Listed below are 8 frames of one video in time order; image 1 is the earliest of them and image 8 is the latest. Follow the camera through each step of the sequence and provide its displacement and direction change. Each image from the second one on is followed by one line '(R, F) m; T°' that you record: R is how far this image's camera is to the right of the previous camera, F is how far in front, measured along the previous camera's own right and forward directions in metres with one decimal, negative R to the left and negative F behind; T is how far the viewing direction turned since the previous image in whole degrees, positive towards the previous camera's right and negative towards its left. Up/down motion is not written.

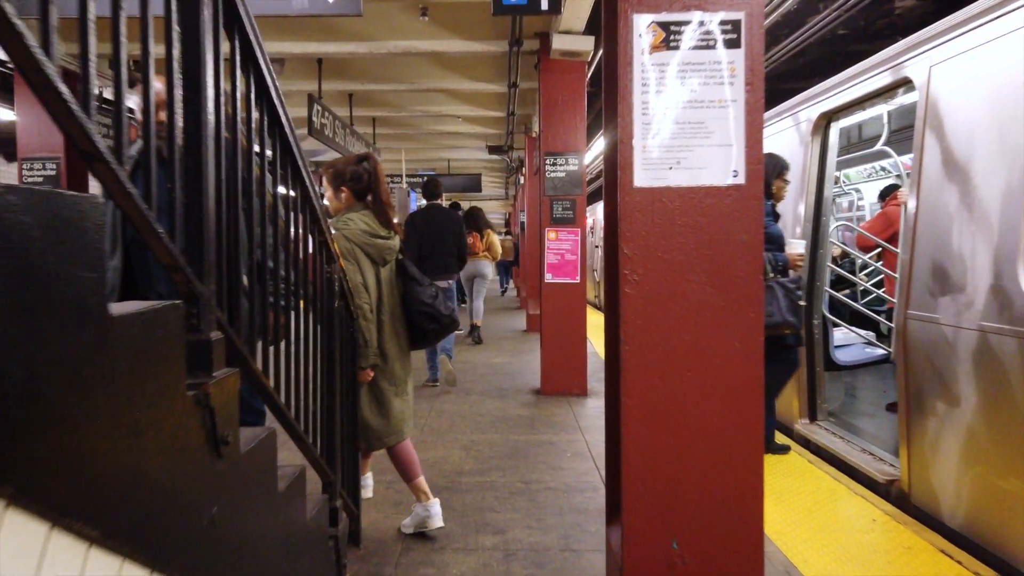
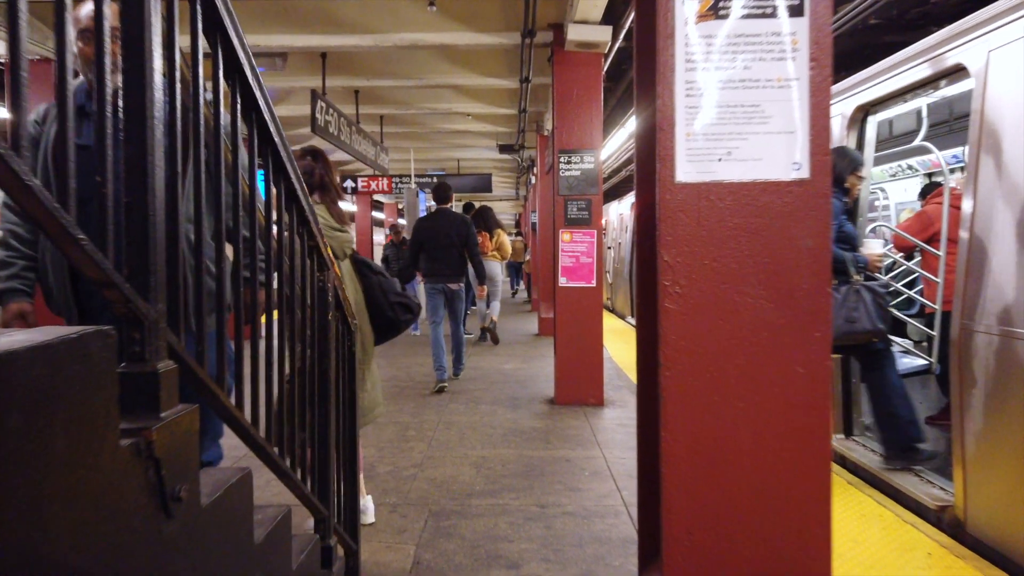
(0.0, +0.3) m; -1°
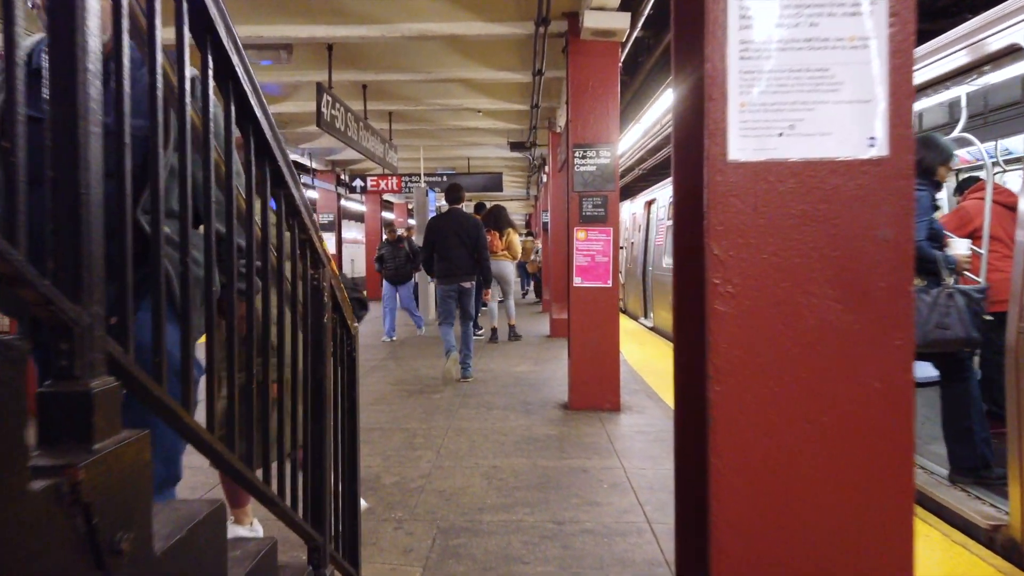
(0.0, +0.2) m; -1°
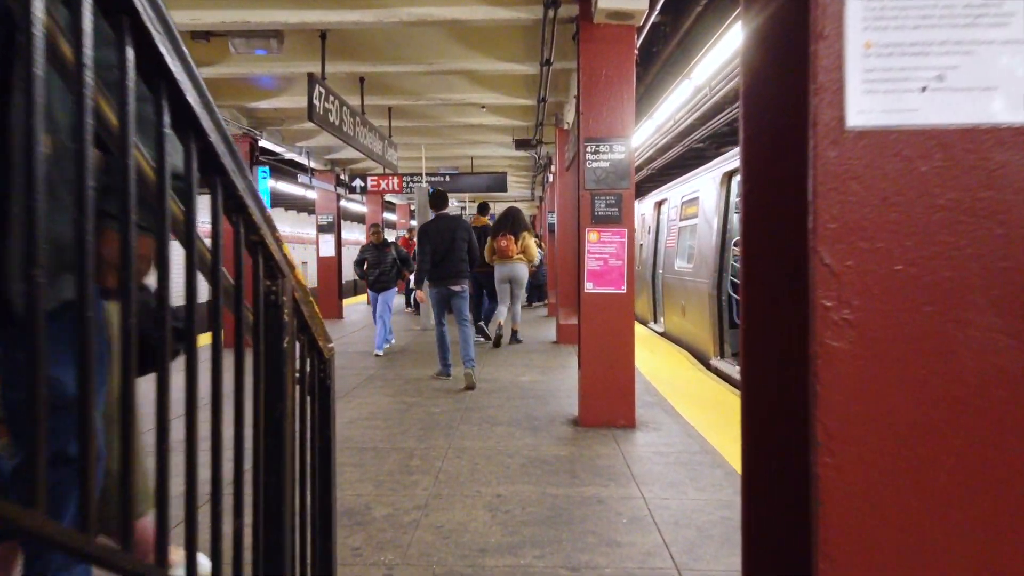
(0.0, +0.4) m; 0°
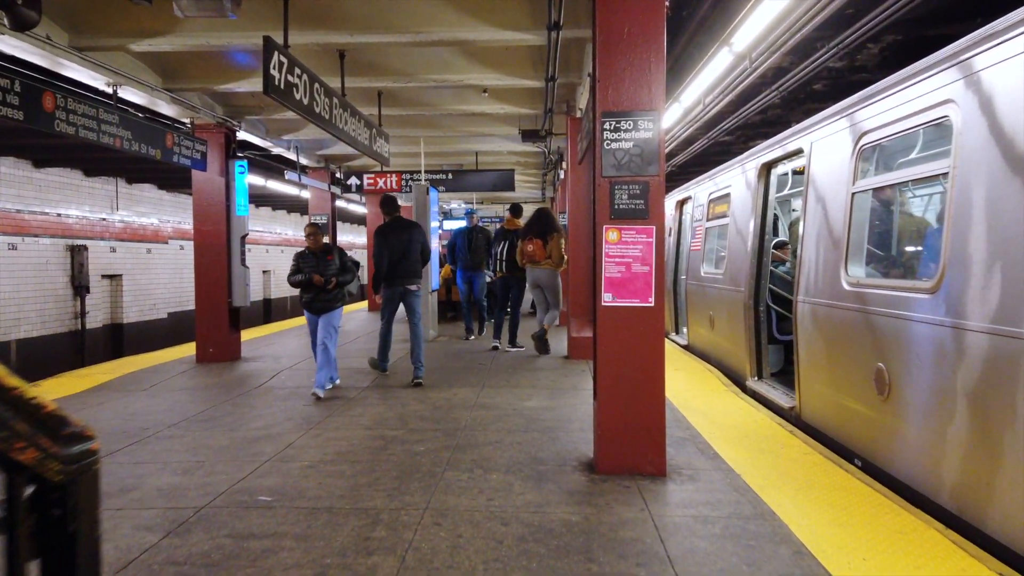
(+0.1, +0.9) m; -1°
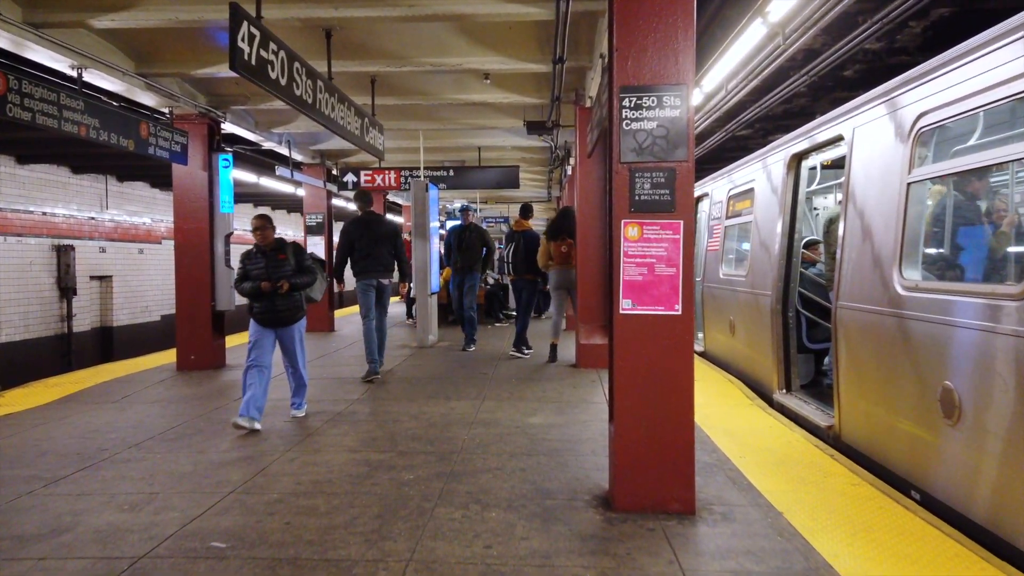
(0.0, +0.5) m; 0°
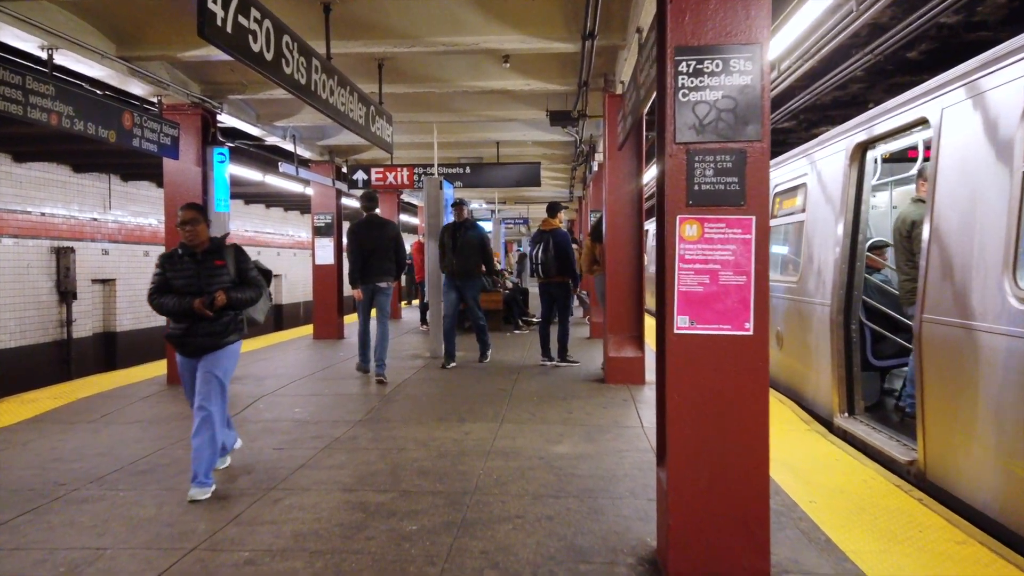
(0.0, +0.6) m; -1°
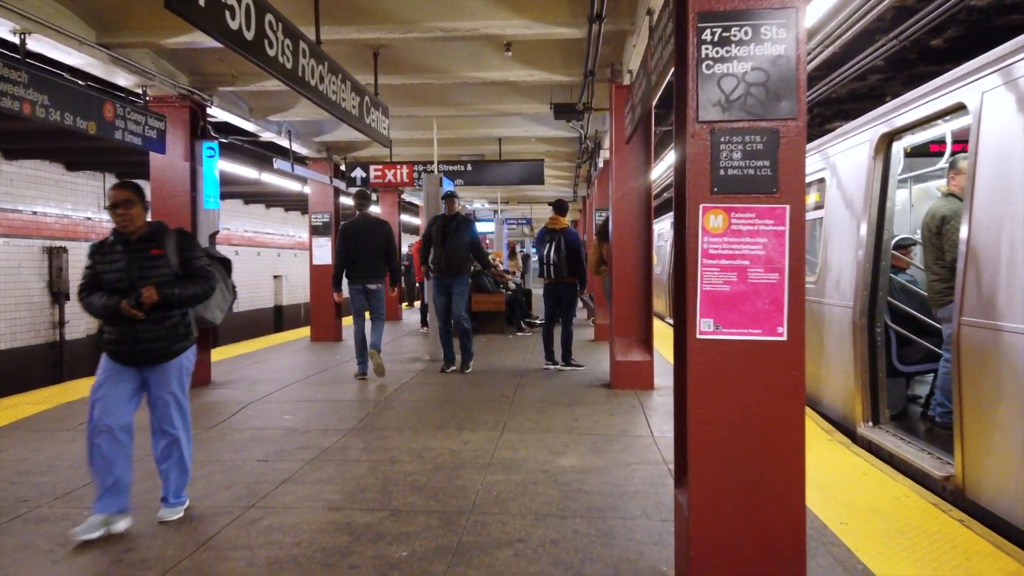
(0.0, +0.3) m; 0°
